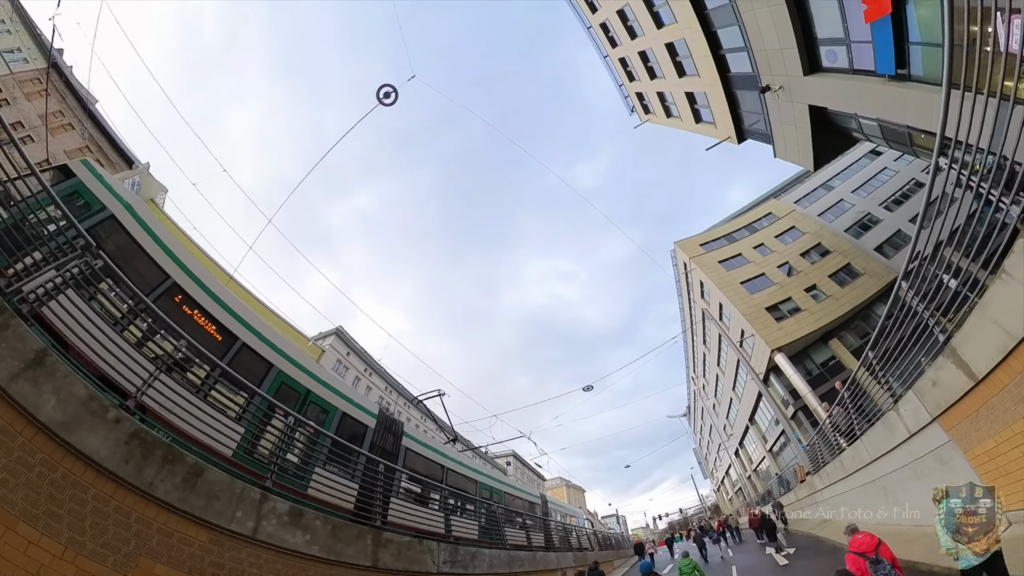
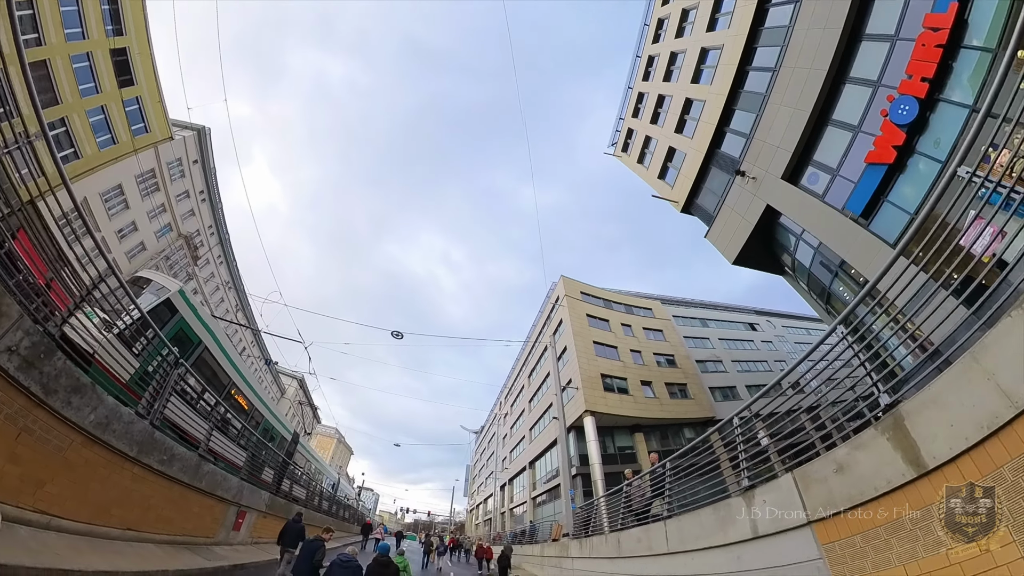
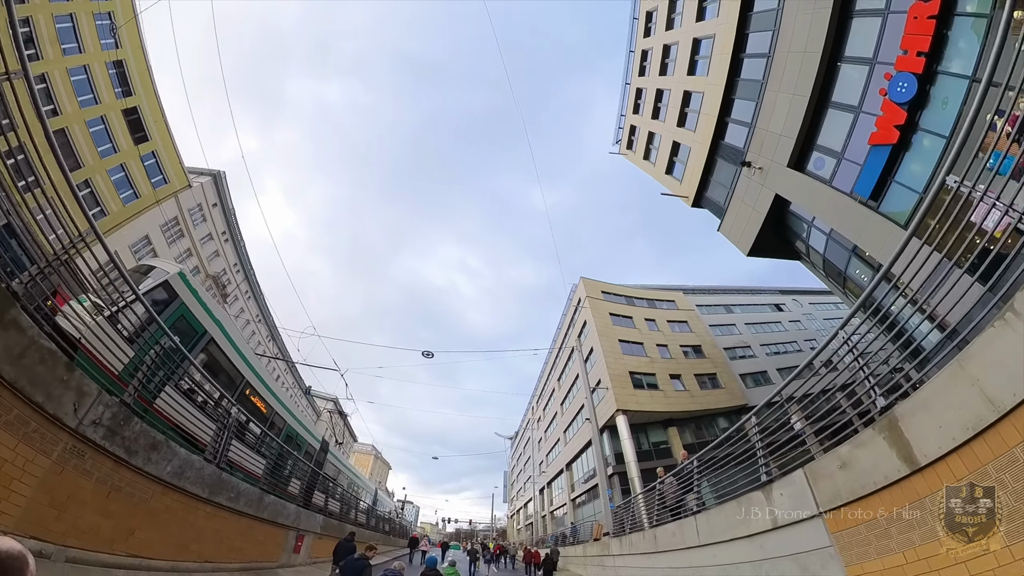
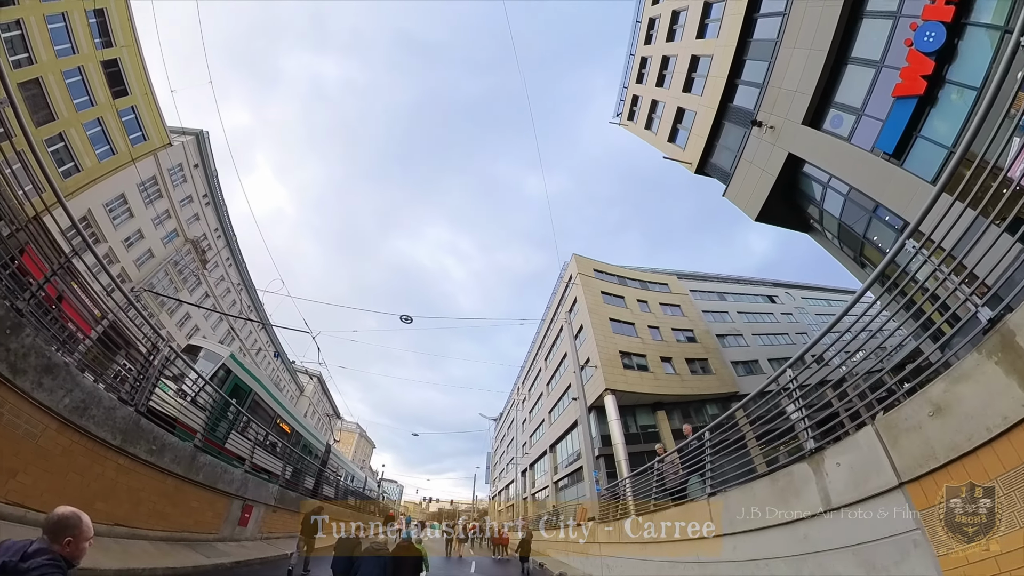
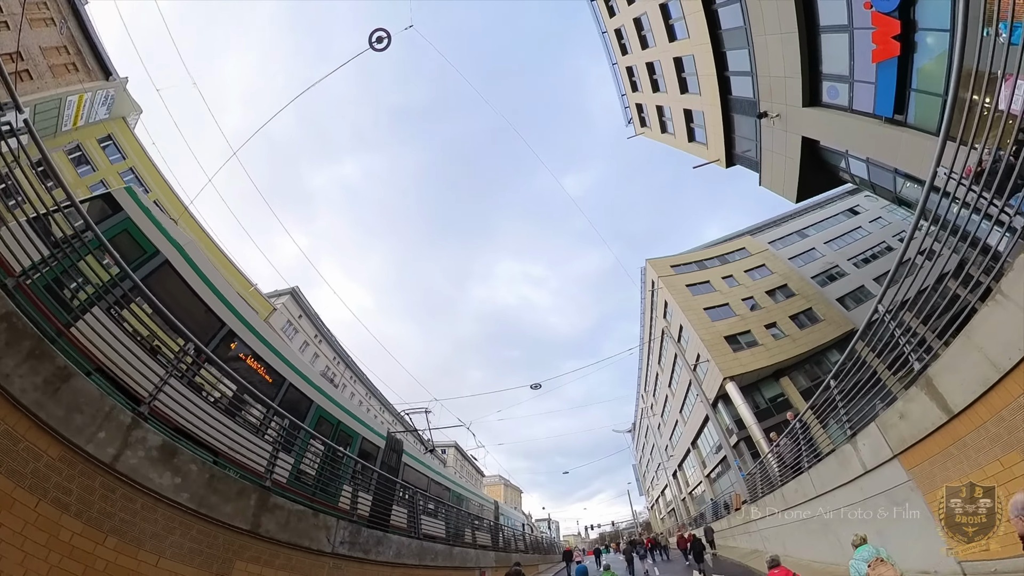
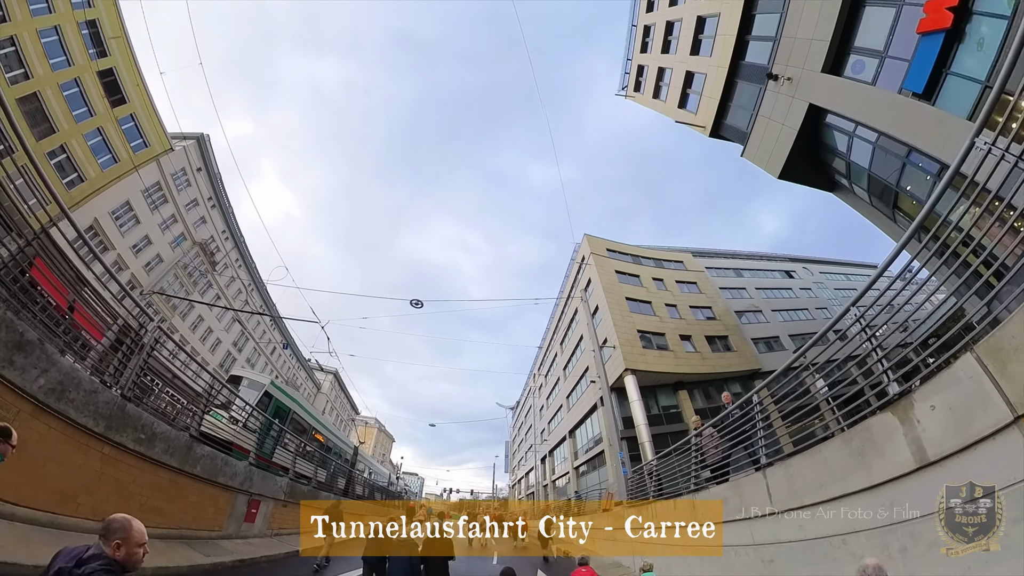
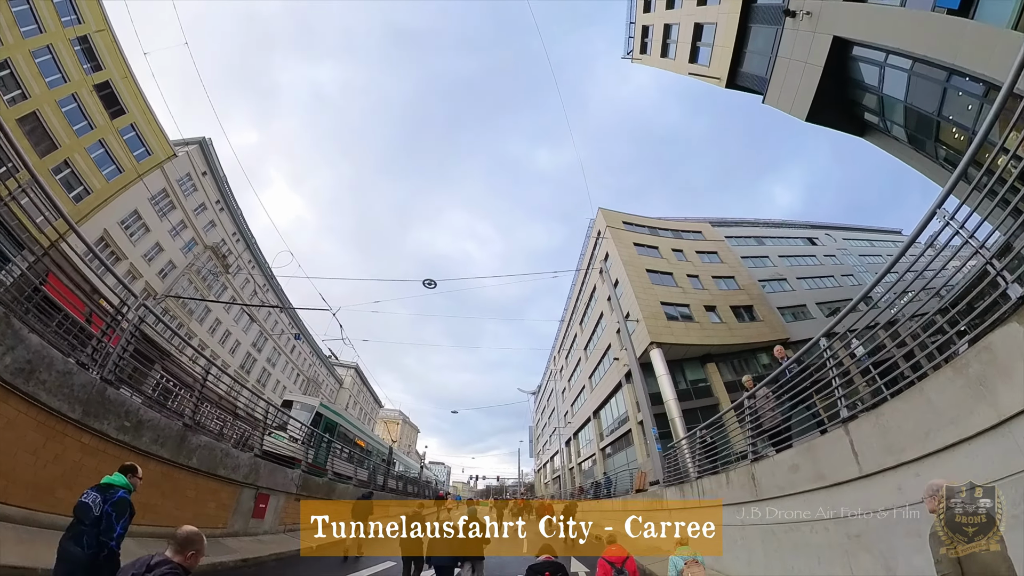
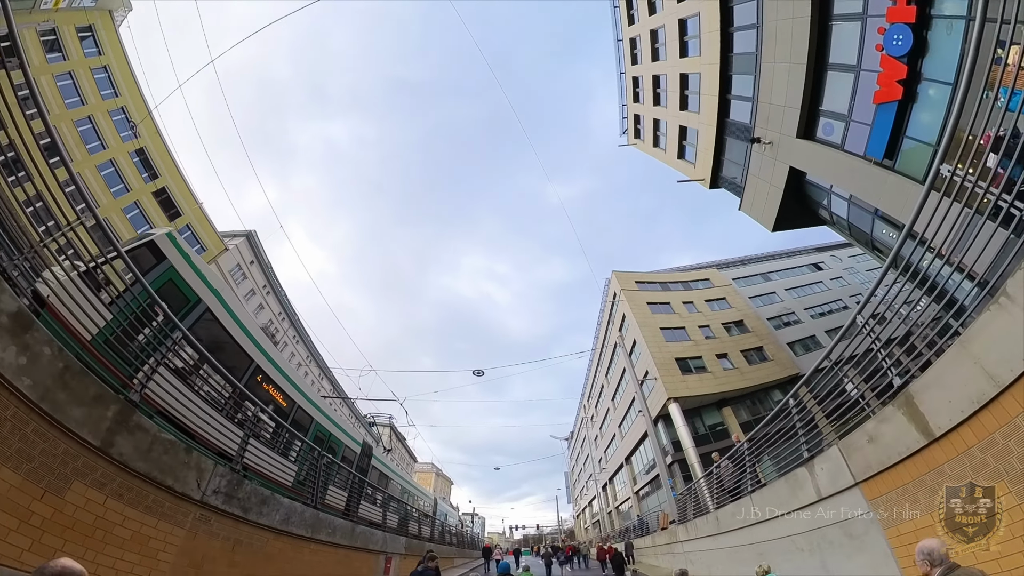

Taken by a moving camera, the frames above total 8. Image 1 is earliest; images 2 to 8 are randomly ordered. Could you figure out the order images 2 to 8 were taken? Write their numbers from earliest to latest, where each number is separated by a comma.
5, 8, 3, 2, 4, 6, 7
